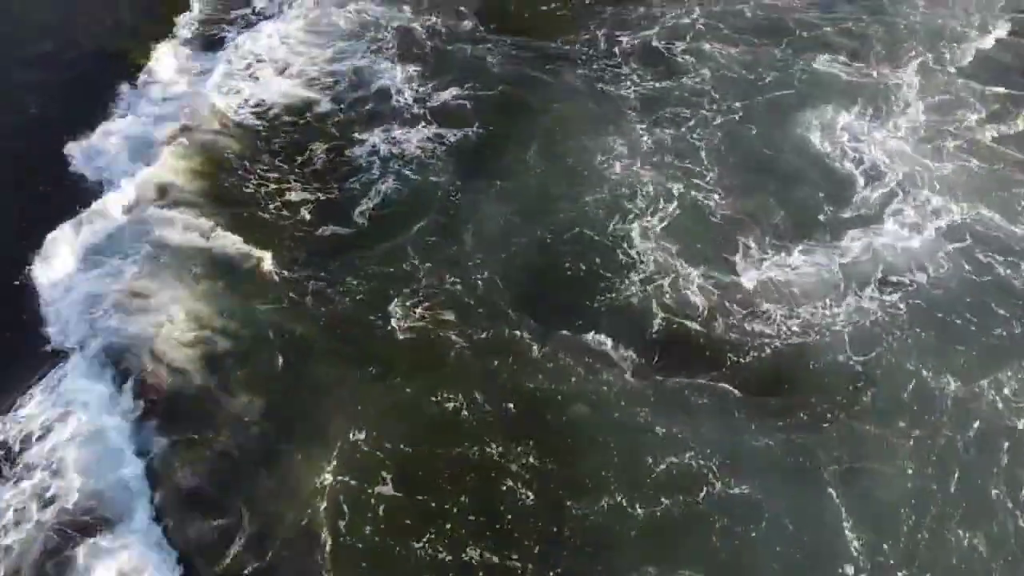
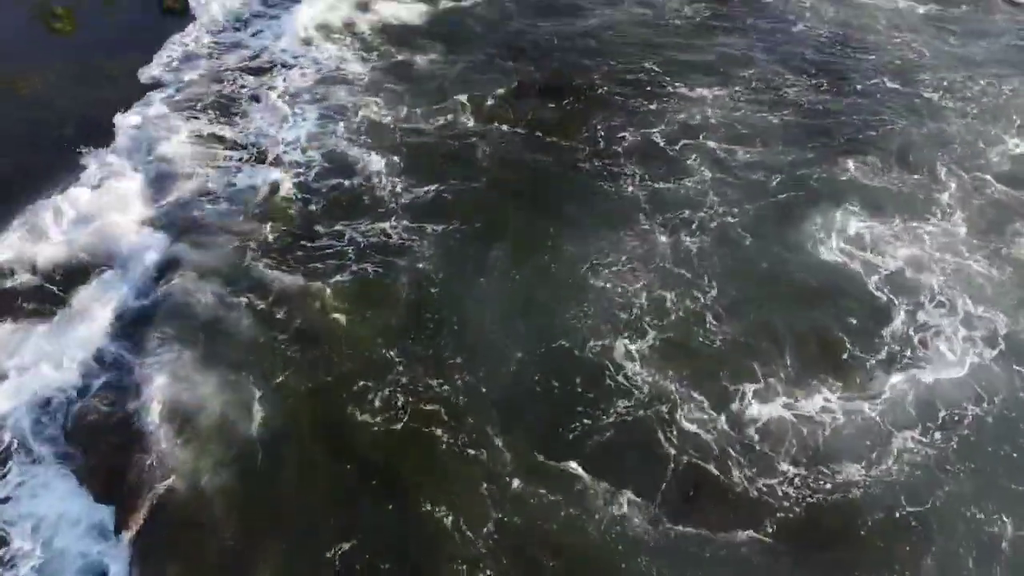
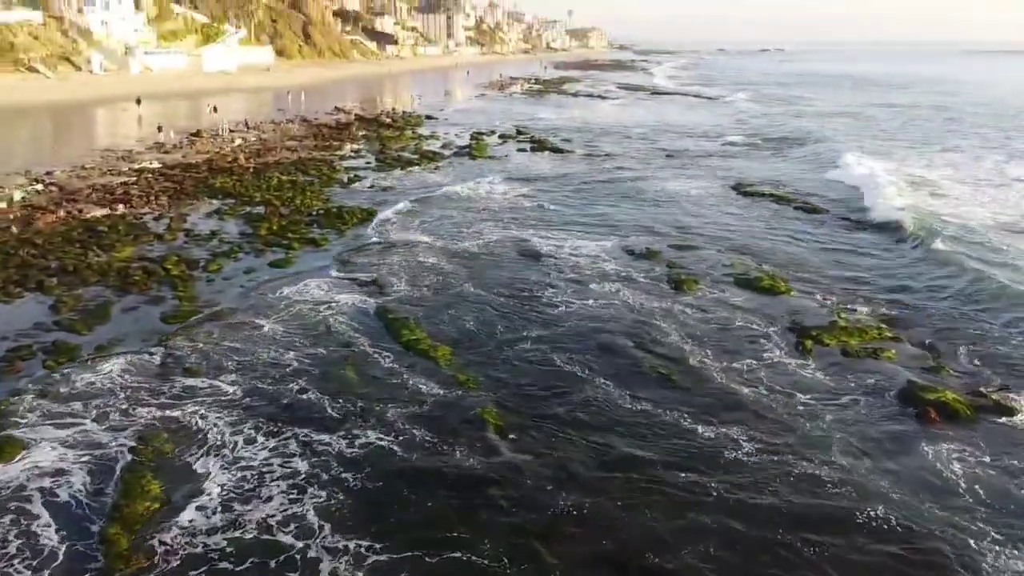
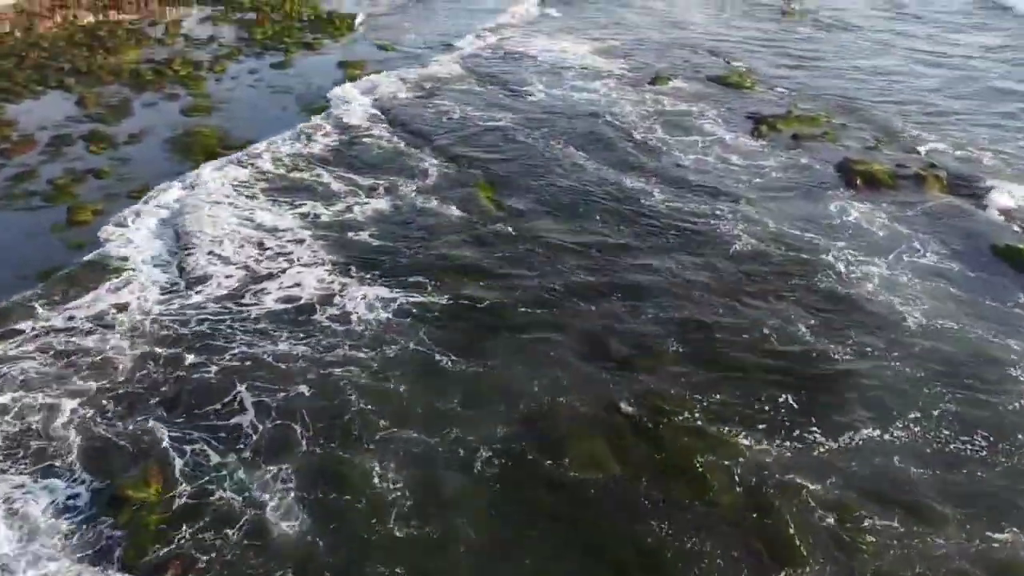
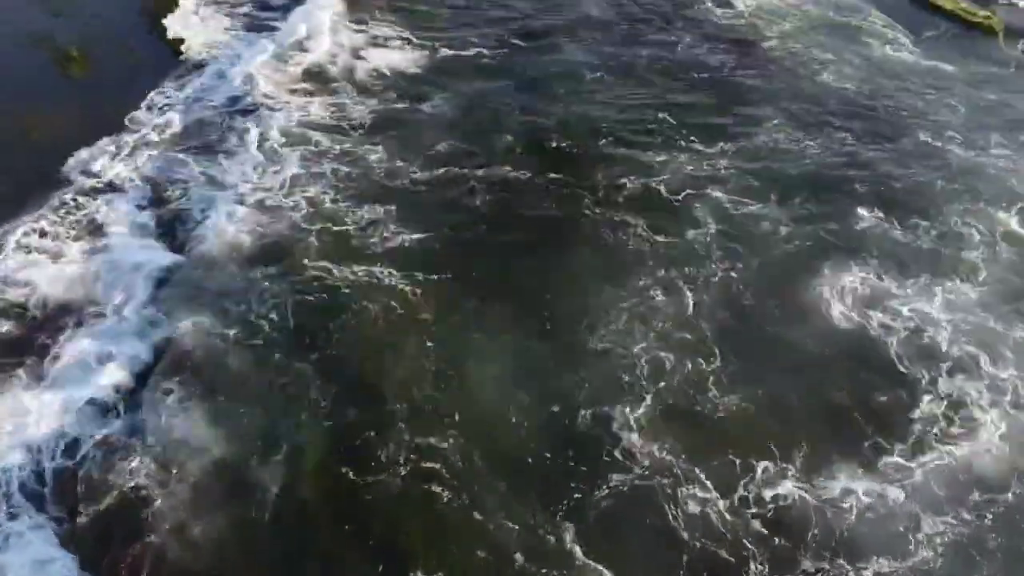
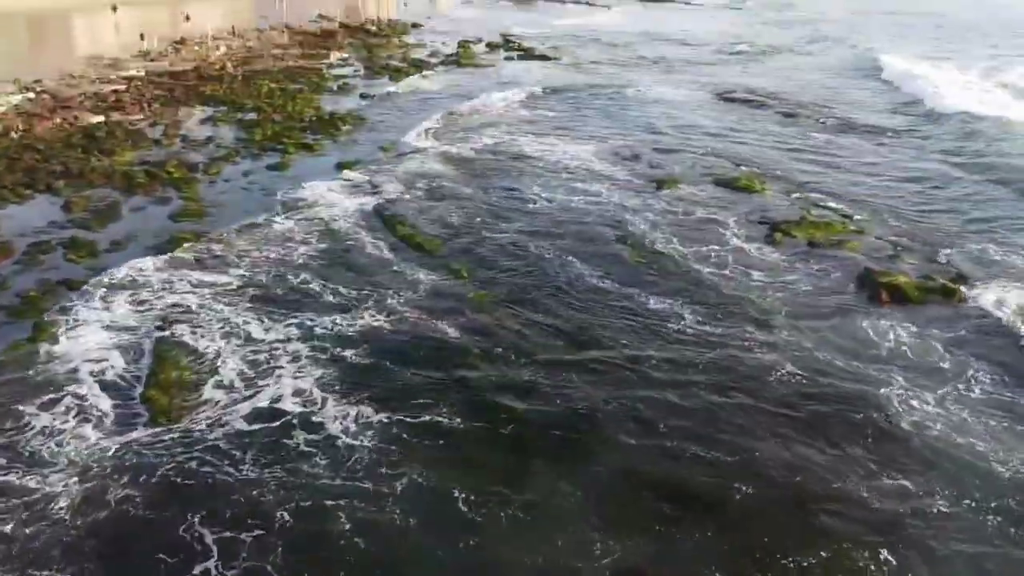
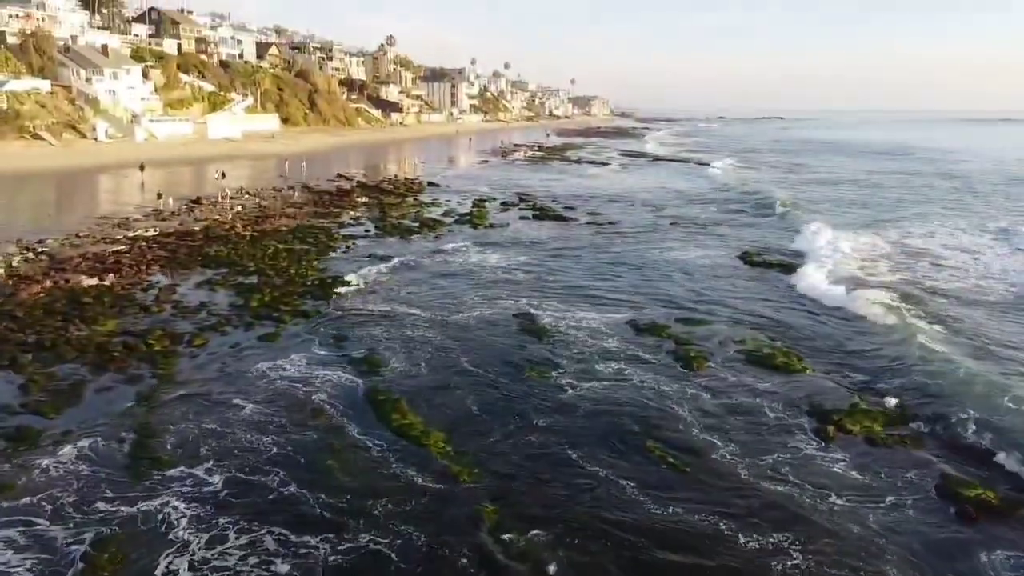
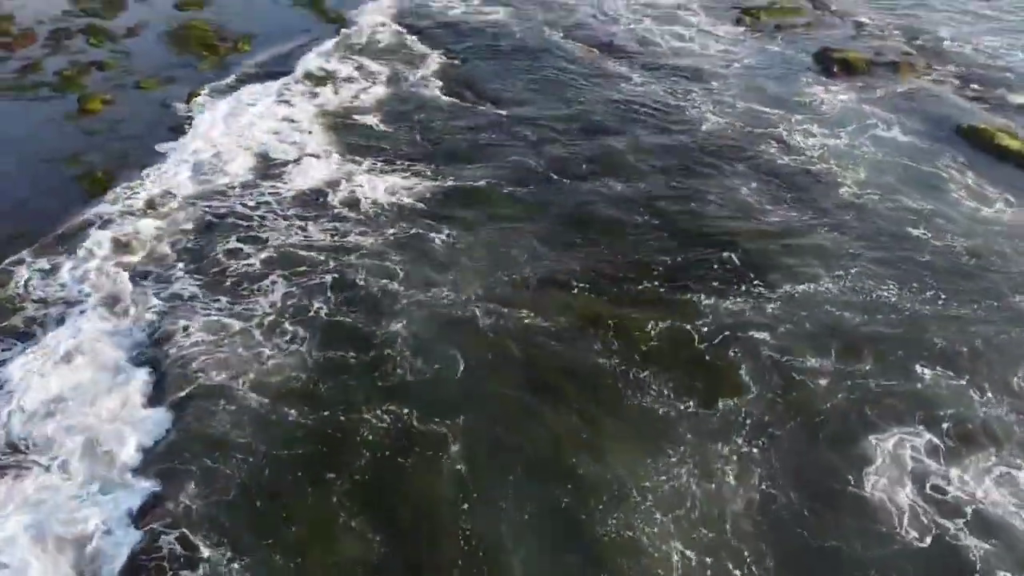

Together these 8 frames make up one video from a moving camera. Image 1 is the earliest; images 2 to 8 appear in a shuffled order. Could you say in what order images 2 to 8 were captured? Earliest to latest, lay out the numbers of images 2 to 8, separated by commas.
2, 5, 8, 4, 6, 3, 7
